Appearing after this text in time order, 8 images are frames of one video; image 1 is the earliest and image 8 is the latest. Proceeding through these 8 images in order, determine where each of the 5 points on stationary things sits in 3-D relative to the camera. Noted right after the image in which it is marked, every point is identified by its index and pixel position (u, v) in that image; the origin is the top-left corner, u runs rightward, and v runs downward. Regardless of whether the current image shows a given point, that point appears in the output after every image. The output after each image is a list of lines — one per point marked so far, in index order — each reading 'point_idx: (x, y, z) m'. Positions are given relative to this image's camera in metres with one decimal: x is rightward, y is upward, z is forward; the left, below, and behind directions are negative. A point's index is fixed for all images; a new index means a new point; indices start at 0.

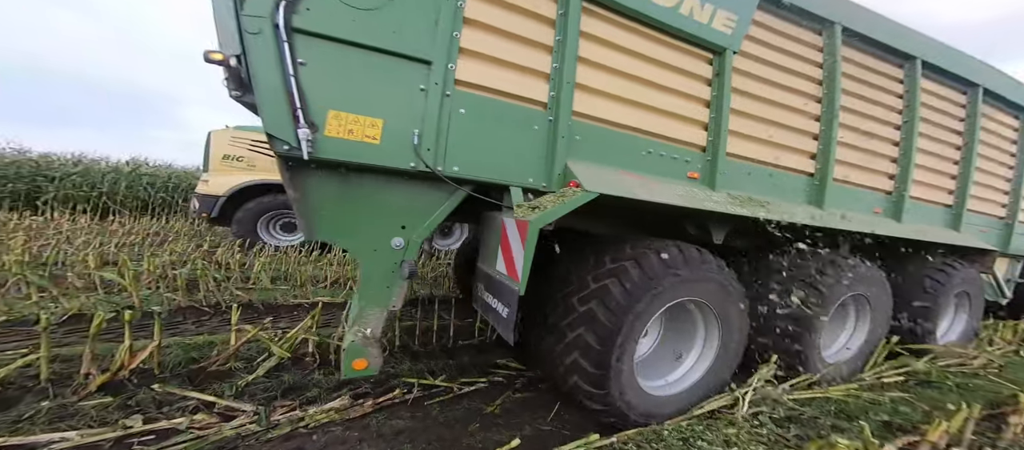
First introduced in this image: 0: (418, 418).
0: (-0.5, -0.9, +1.6) m
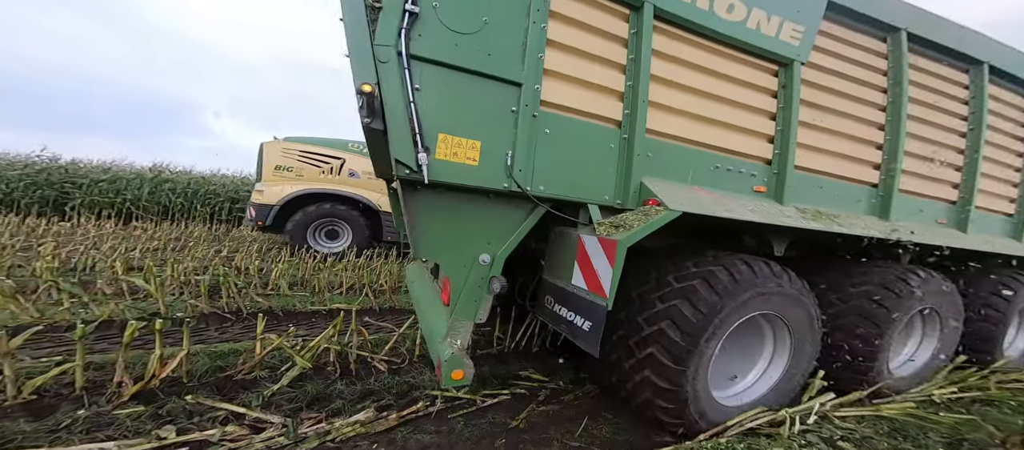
0: (-0.3, -1.0, +1.6) m
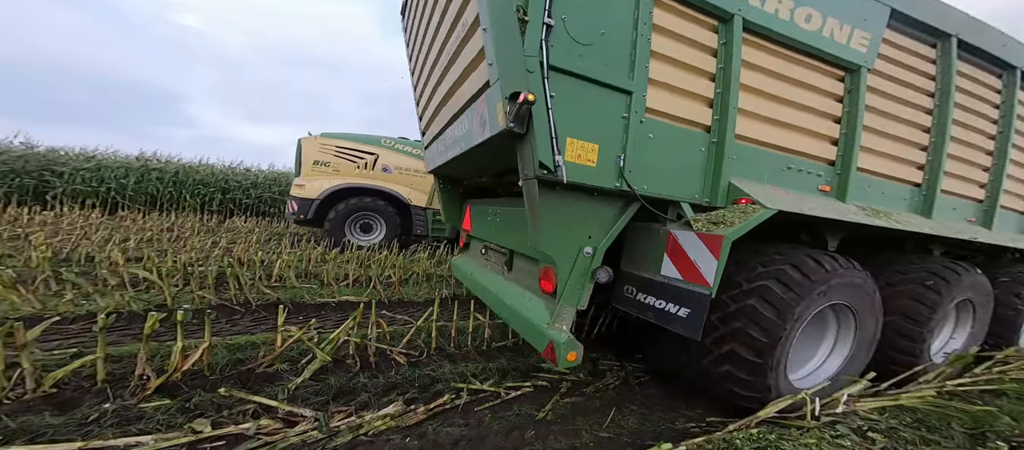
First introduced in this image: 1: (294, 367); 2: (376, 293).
0: (-0.2, -1.0, +1.6) m
1: (-1.3, -0.8, +2.0) m
2: (-1.4, -0.7, +3.5) m
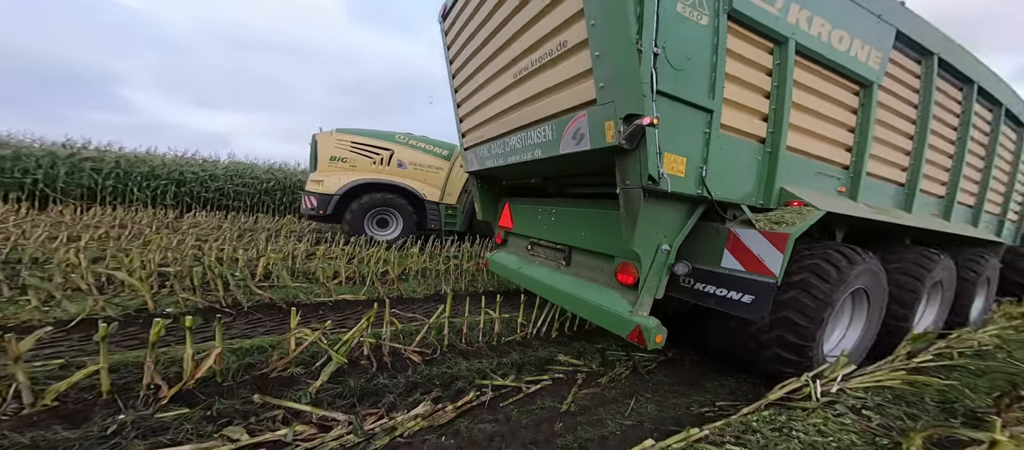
0: (-0.1, -1.0, +1.7) m
1: (-1.2, -0.8, +2.0) m
2: (-1.4, -0.7, +3.5) m
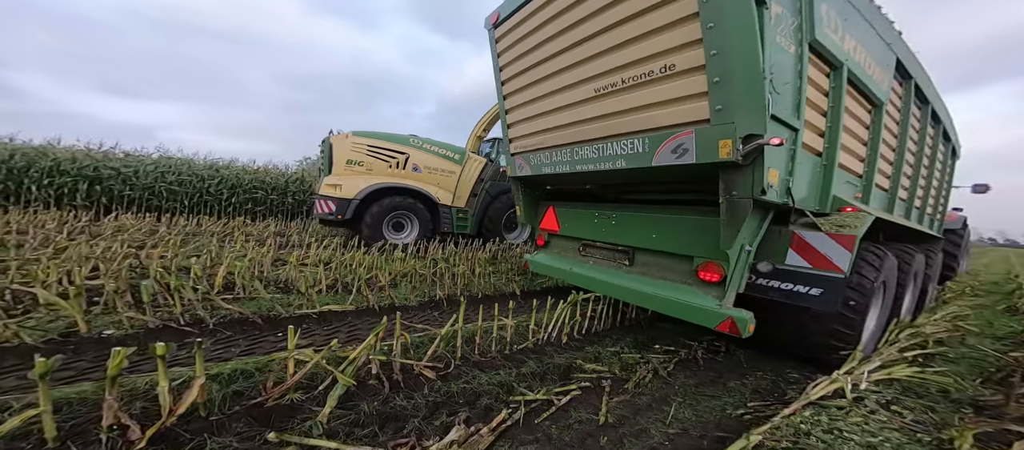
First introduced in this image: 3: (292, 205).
0: (+0.1, -1.0, +1.5) m
1: (-1.0, -0.9, +1.7) m
2: (-1.4, -0.7, +3.2) m
3: (-5.9, +0.5, +8.9) m
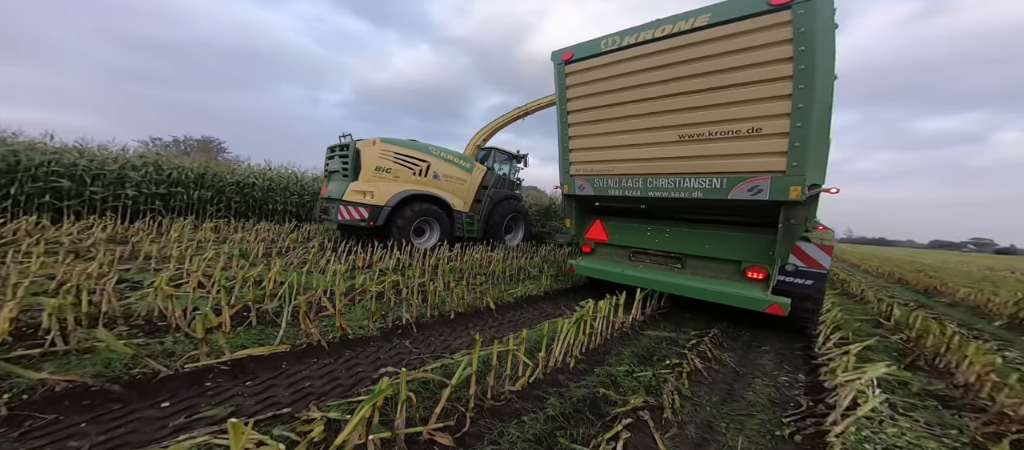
0: (+0.4, -1.0, +1.2) m
1: (-0.7, -0.9, +1.1) m
2: (-1.5, -0.8, +2.4) m
3: (-7.4, +0.5, +6.6) m
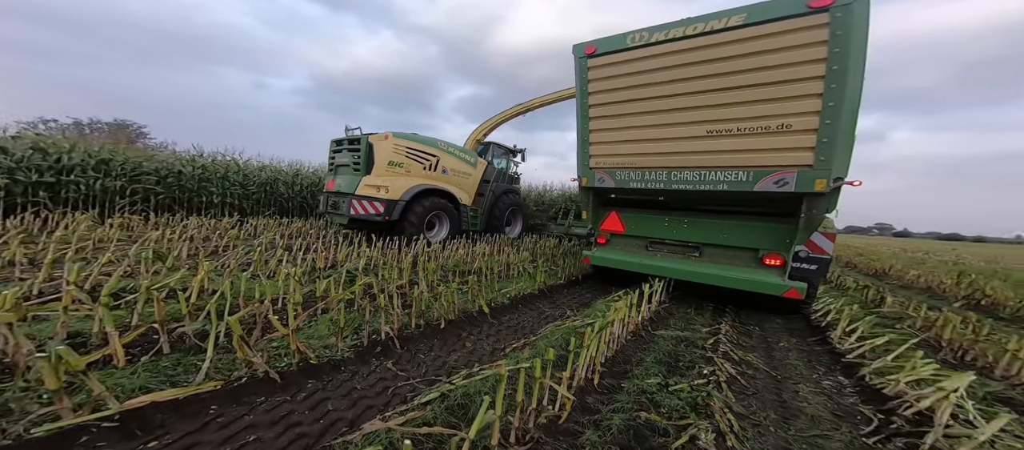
0: (+0.6, -1.0, +0.8) m
1: (-0.5, -0.9, +0.6) m
2: (-1.5, -0.7, +1.8) m
3: (-7.7, +0.5, +5.4) m
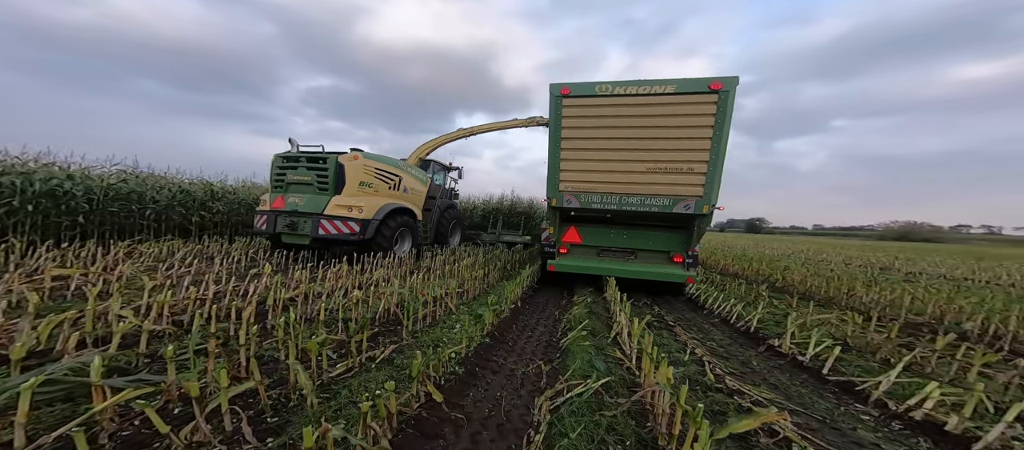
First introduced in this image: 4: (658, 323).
0: (+1.3, -1.1, +0.2) m
1: (+0.4, -1.0, -0.5) m
2: (-1.0, -0.9, +0.2) m
3: (-8.2, +0.1, +0.9) m
4: (+1.6, -1.0, +3.6) m
